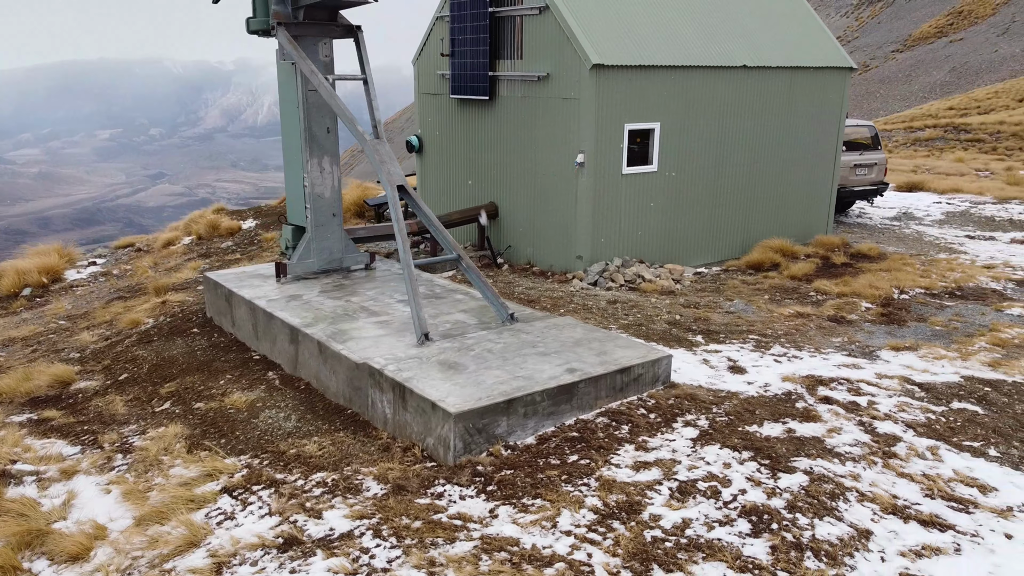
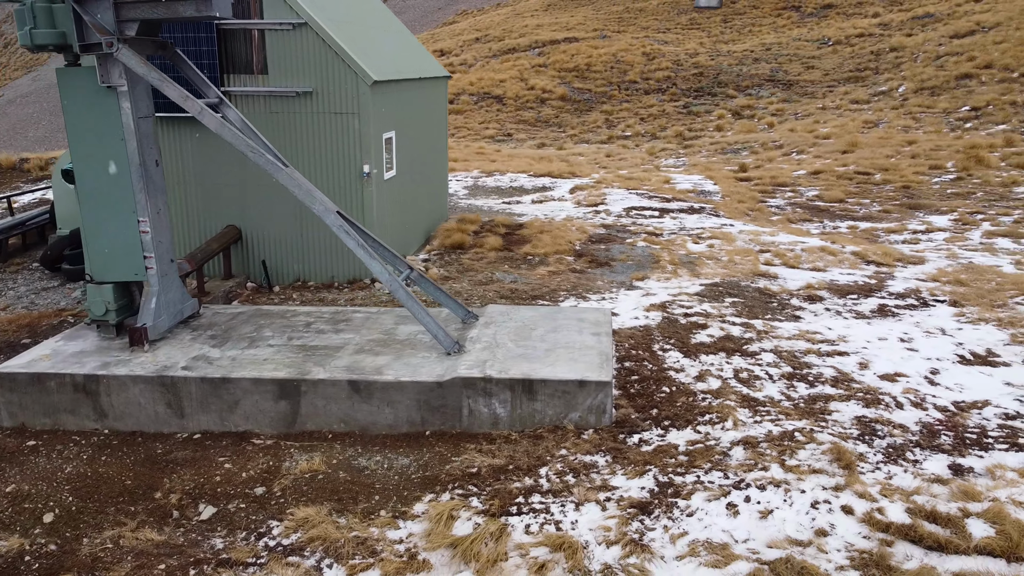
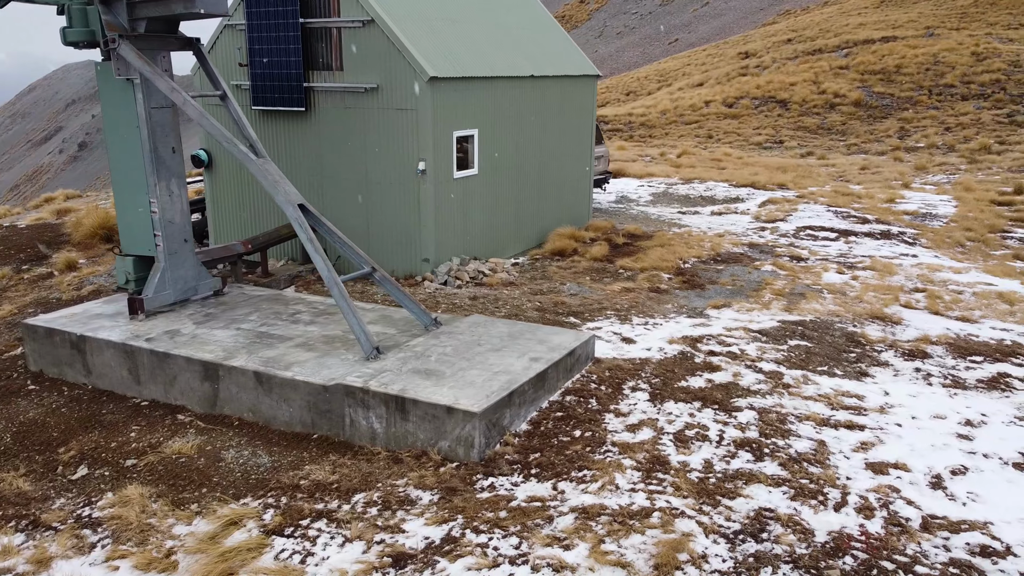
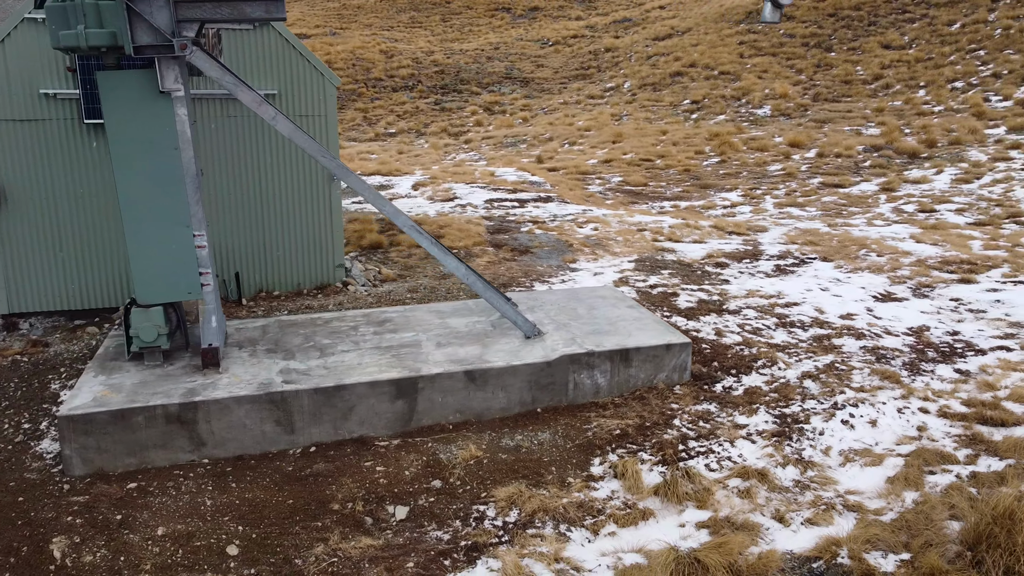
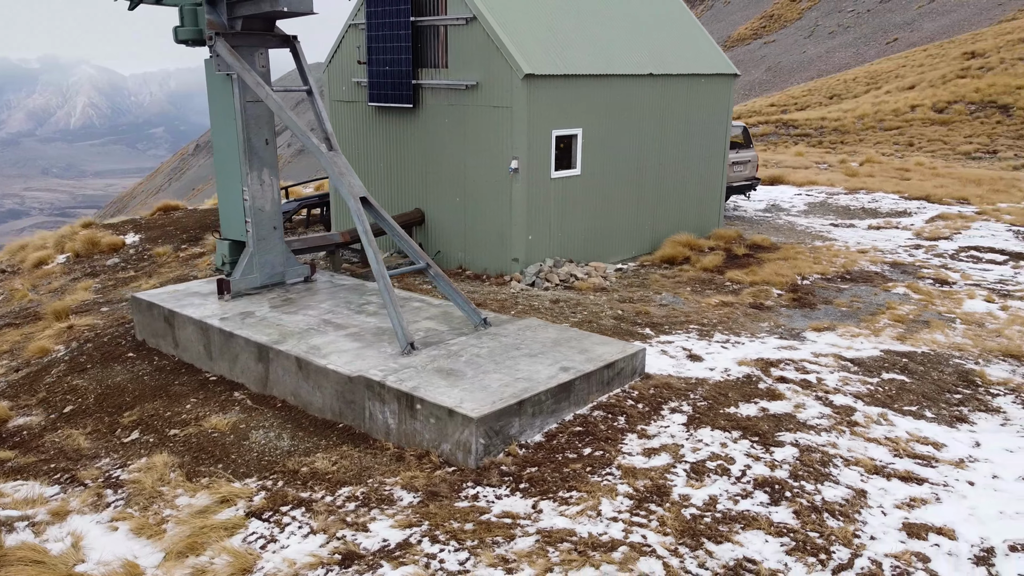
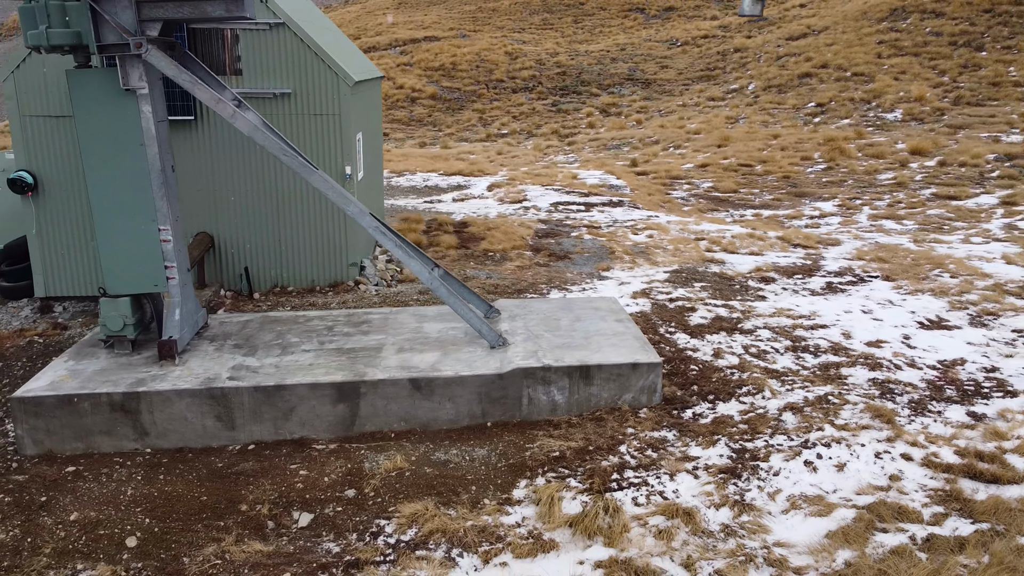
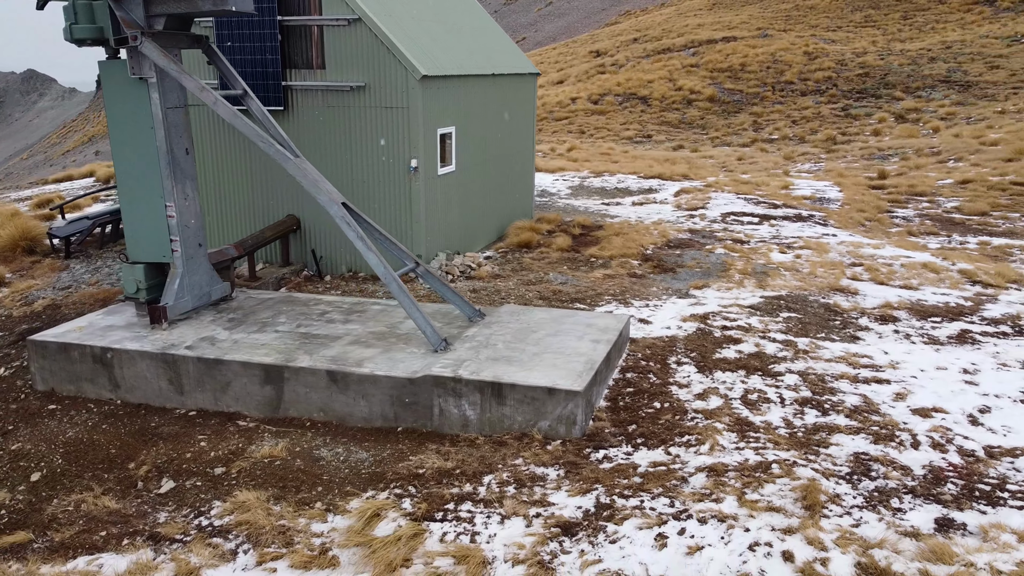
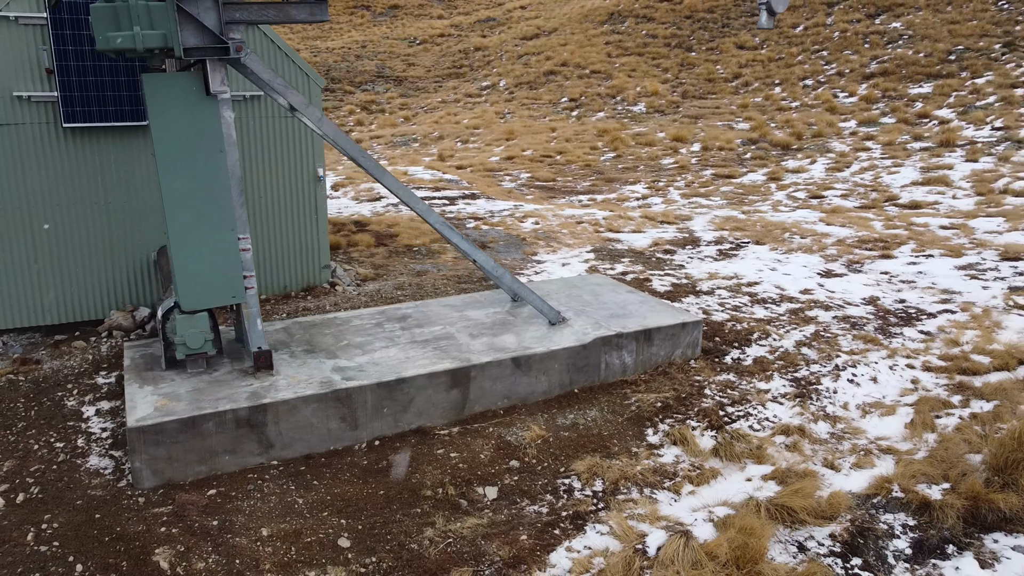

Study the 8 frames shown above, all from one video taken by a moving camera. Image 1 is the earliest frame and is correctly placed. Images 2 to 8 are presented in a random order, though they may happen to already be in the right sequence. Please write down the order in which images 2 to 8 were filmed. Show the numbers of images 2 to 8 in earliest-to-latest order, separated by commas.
5, 3, 7, 2, 6, 4, 8
